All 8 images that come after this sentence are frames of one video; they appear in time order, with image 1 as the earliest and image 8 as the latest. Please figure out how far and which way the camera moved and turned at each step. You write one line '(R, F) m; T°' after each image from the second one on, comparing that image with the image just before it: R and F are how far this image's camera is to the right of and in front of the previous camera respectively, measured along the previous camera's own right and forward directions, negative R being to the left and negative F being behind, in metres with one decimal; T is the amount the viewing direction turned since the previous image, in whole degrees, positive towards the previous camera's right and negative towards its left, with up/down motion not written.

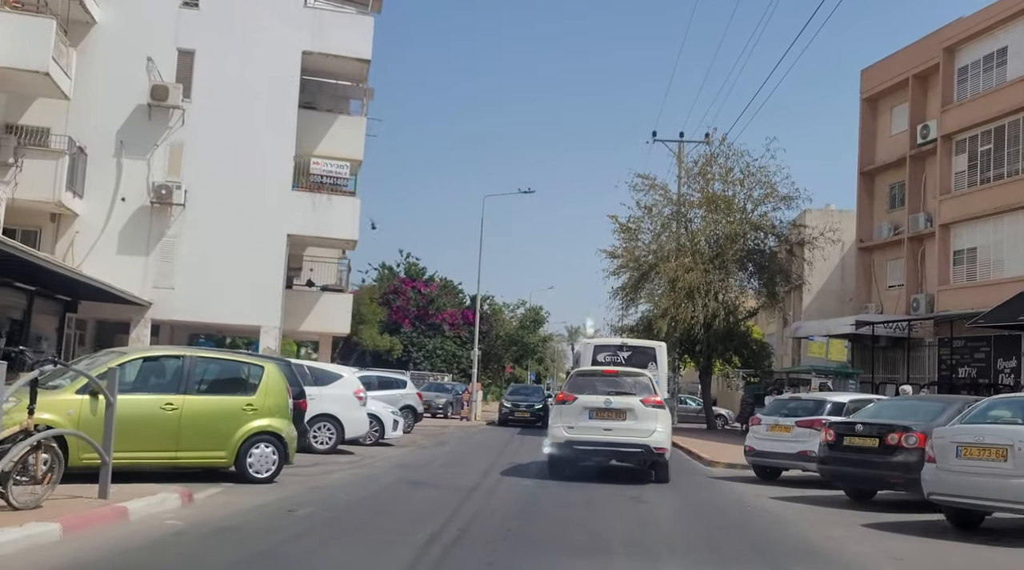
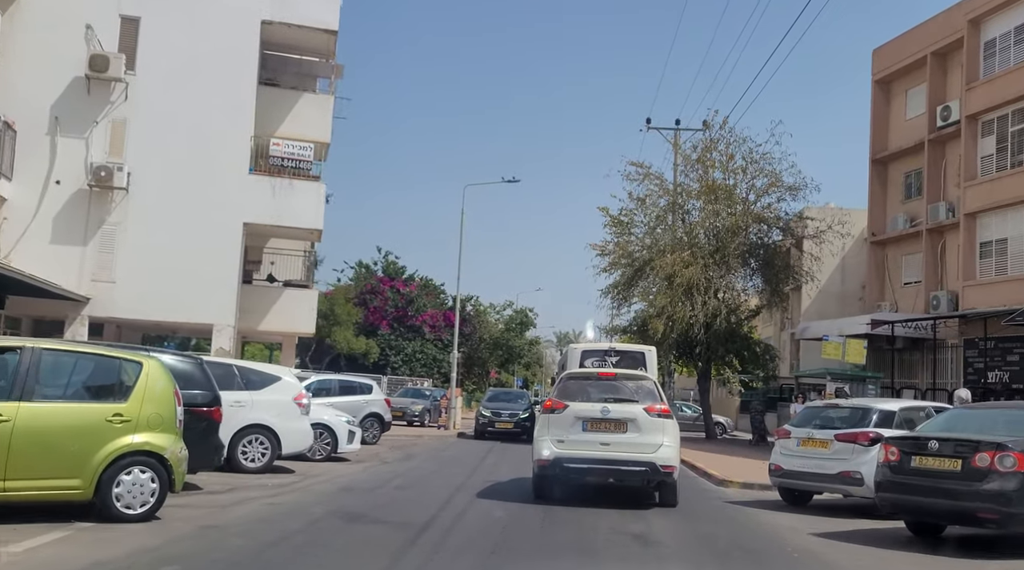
(+0.2, +2.7) m; +1°
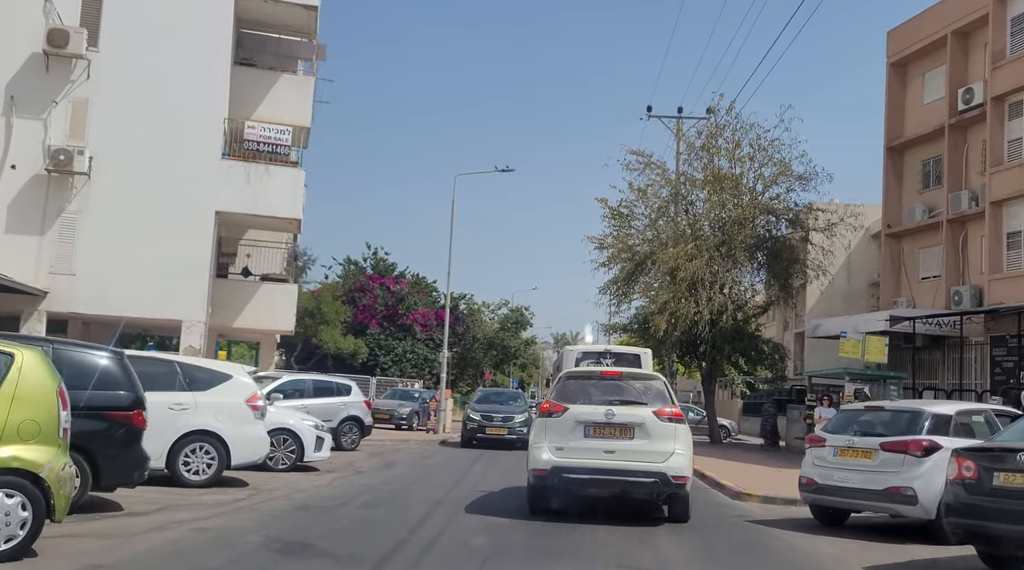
(+0.1, +1.8) m; 0°
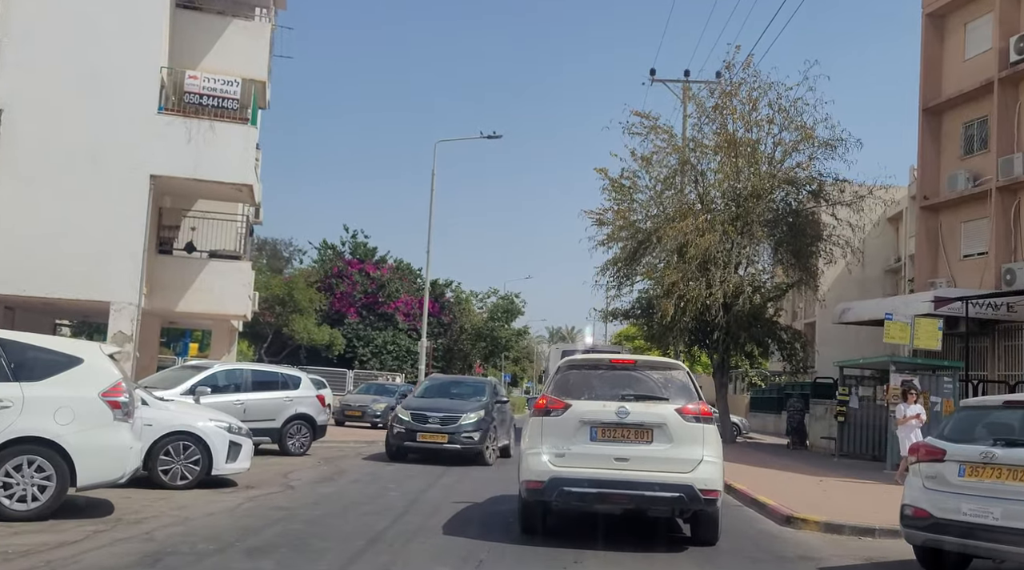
(+0.2, +3.3) m; 0°
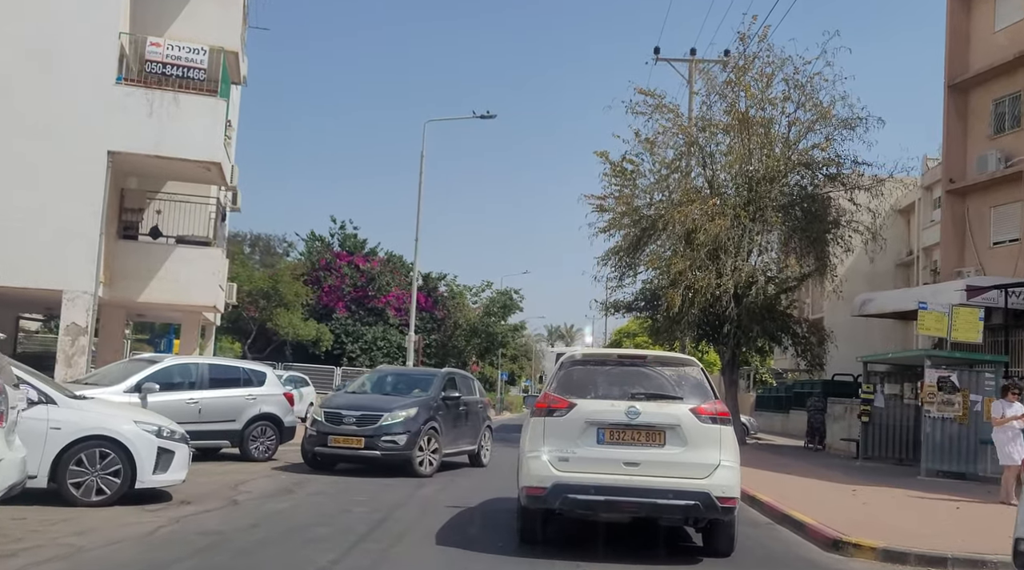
(+0.1, +1.8) m; 0°
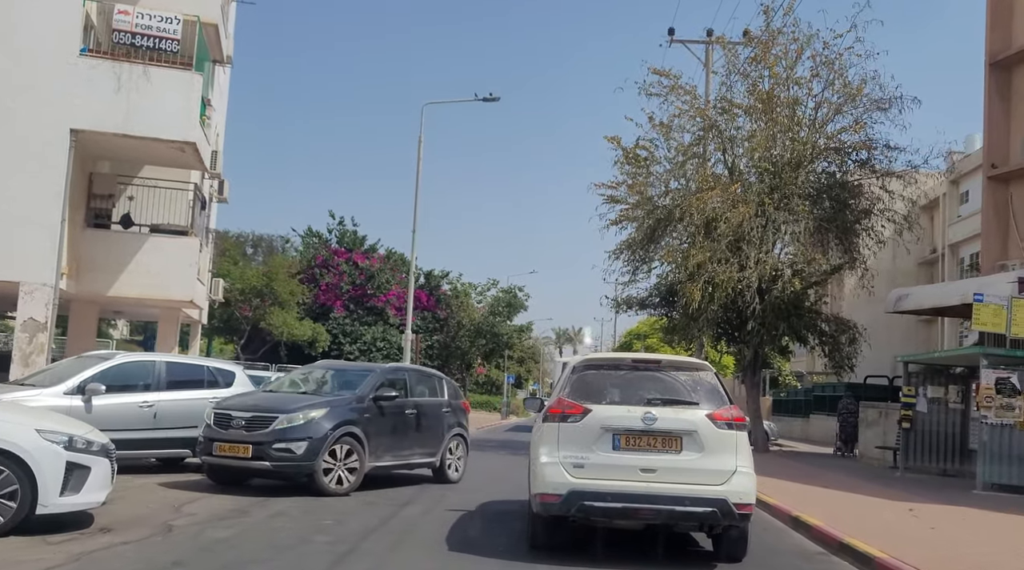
(+0.1, +1.7) m; 0°
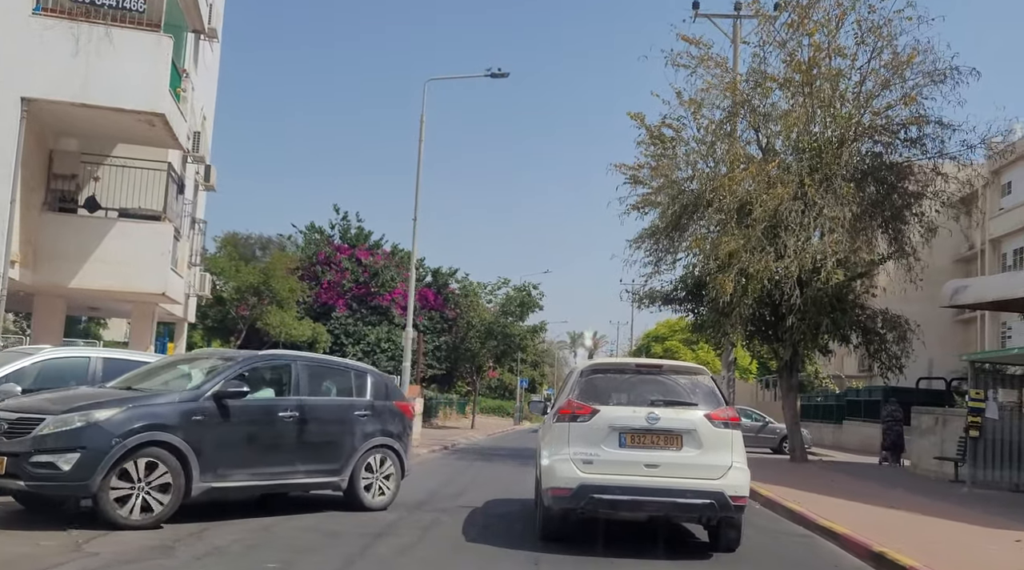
(+0.1, +2.1) m; -1°
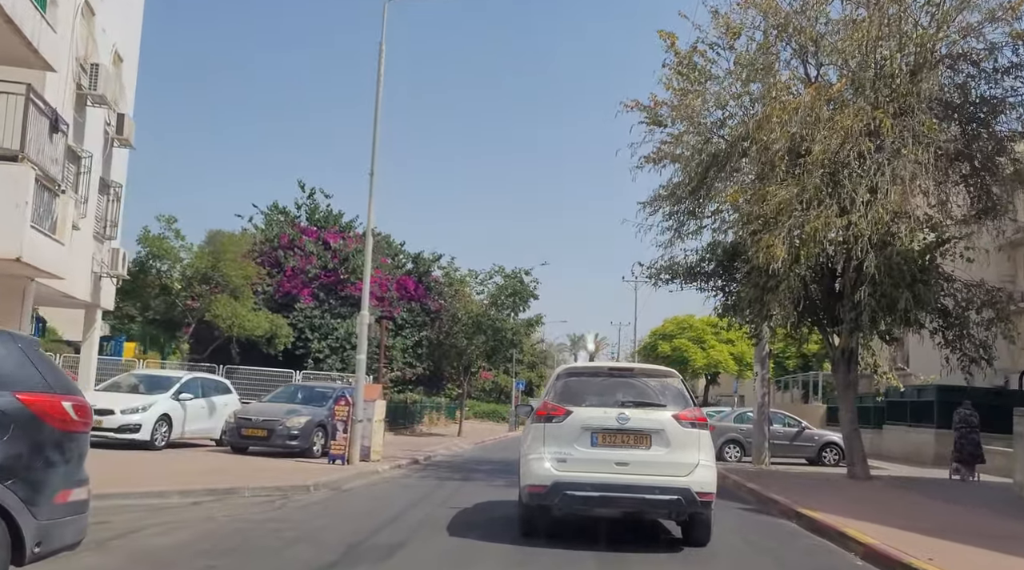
(+0.3, +4.4) m; 0°
